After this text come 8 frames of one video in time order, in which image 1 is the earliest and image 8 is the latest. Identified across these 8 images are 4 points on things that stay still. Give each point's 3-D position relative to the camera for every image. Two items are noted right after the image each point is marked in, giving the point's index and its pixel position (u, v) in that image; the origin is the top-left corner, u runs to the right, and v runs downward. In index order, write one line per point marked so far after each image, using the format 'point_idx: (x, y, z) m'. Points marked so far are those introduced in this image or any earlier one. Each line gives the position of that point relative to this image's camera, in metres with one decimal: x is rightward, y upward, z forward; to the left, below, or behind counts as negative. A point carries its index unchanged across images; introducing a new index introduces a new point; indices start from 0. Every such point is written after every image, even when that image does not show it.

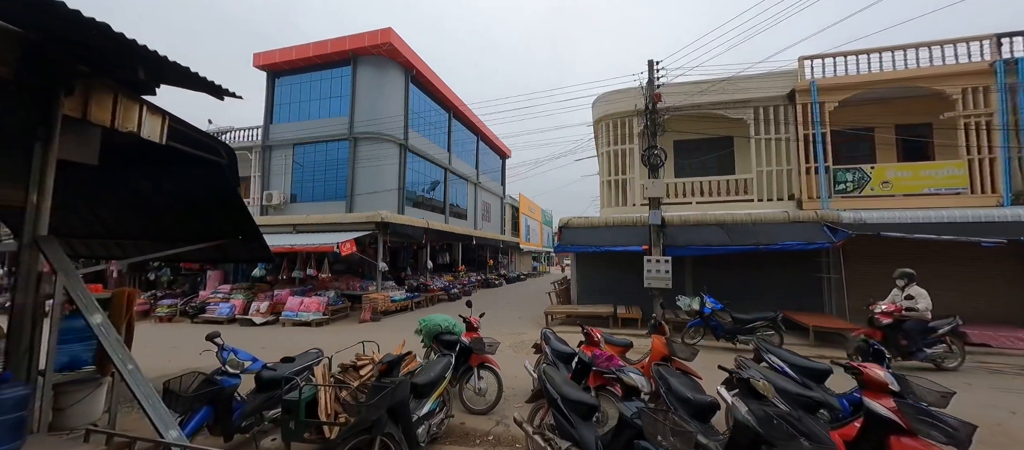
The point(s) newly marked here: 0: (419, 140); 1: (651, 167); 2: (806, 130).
0: (-3.9, +3.6, +16.0) m
1: (+3.4, +1.4, +9.1) m
2: (+8.0, +2.6, +10.3) m
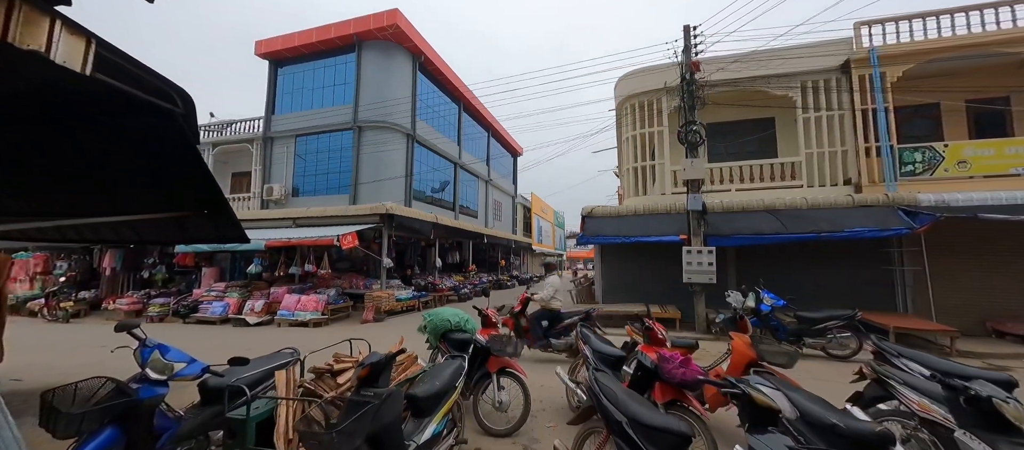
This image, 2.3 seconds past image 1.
0: (-3.3, +3.8, +15.1) m
1: (+3.7, +1.7, +8.0) m
2: (+8.4, +2.9, +9.1) m
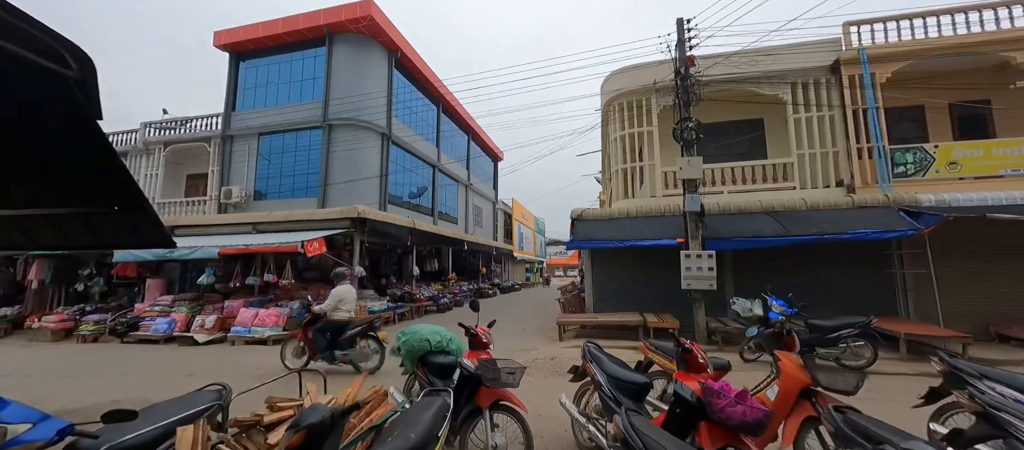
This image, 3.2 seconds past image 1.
0: (-4.0, +3.5, +14.3) m
1: (+3.5, +1.6, +7.5) m
2: (+8.1, +2.8, +8.9) m
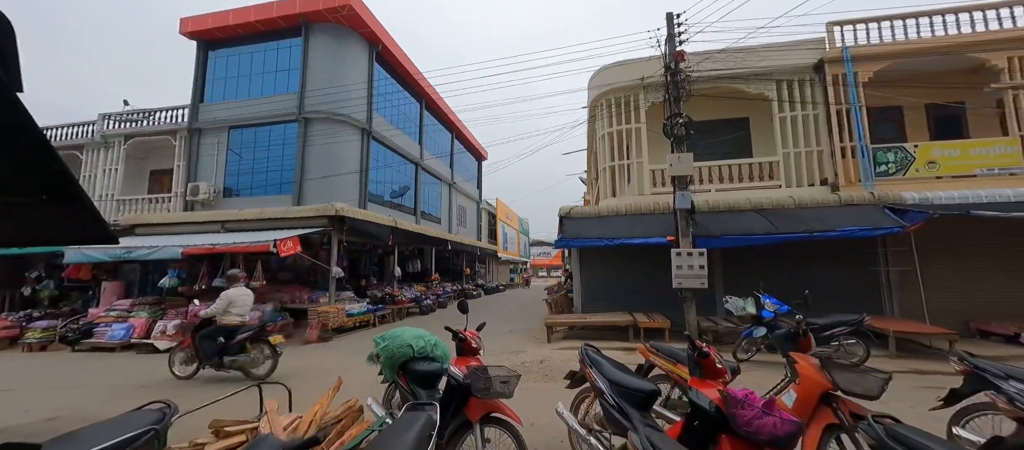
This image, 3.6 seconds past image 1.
0: (-4.6, +3.6, +13.8) m
1: (+3.2, +1.7, +7.4) m
2: (+7.8, +2.9, +9.0) m
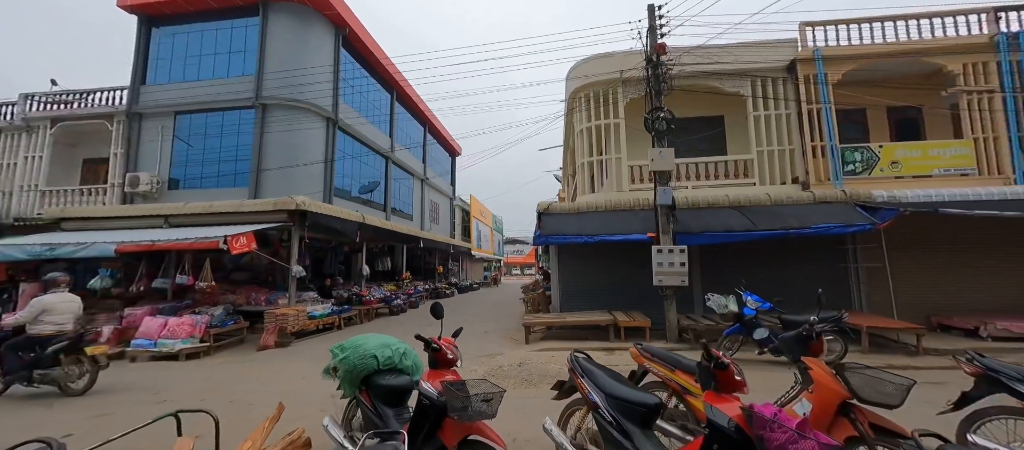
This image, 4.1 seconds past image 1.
0: (-5.5, +3.7, +13.0) m
1: (+2.8, +1.8, +7.2) m
2: (+7.2, +2.9, +9.1) m
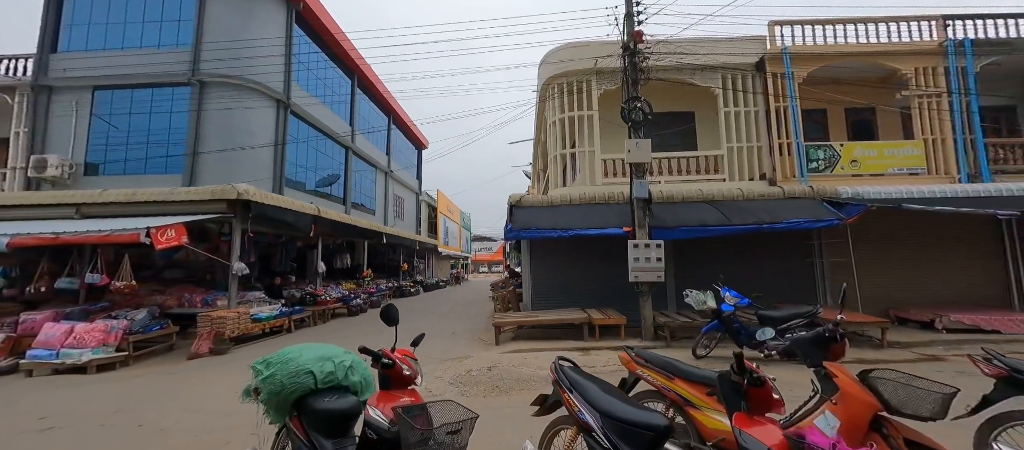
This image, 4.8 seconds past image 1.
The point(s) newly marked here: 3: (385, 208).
0: (-6.5, +3.9, +12.0) m
1: (+2.2, +1.9, +7.0) m
2: (+6.5, +3.0, +9.2) m
3: (-6.4, +0.9, +19.1) m
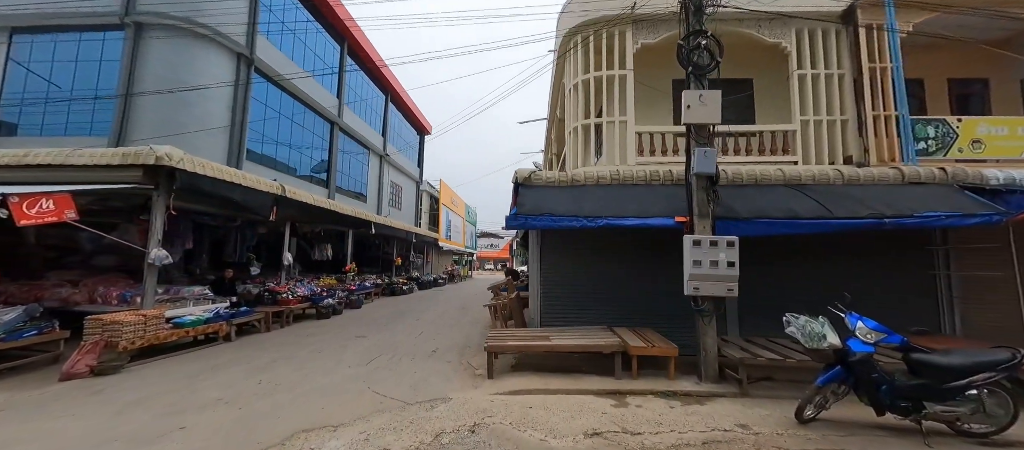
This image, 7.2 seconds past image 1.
0: (-6.1, +4.3, +10.2) m
1: (+2.3, +2.0, +4.9) m
2: (+6.7, +3.0, +7.0) m
3: (-6.0, +1.4, +17.2) m
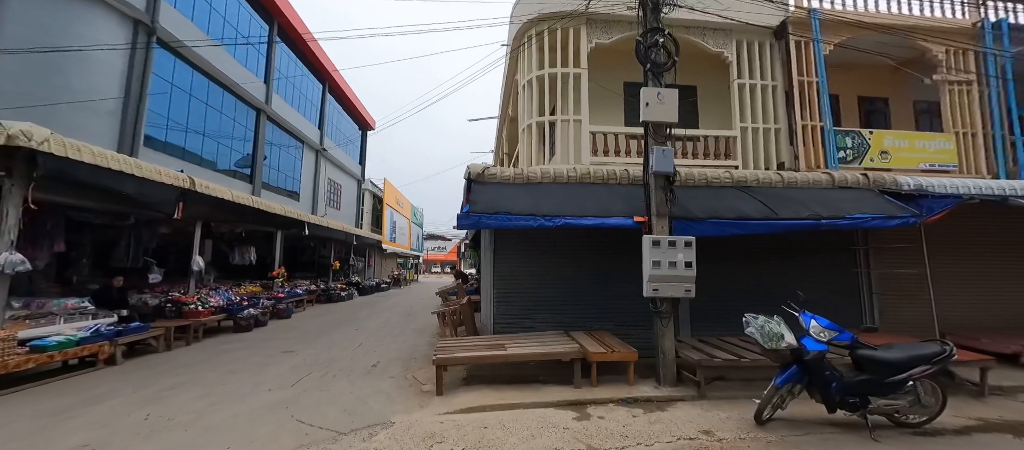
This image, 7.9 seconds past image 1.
0: (-7.4, +4.4, +8.9) m
1: (+1.8, +2.0, +4.8) m
2: (+5.8, +3.0, +7.6) m
3: (-8.2, +1.3, +15.8) m
